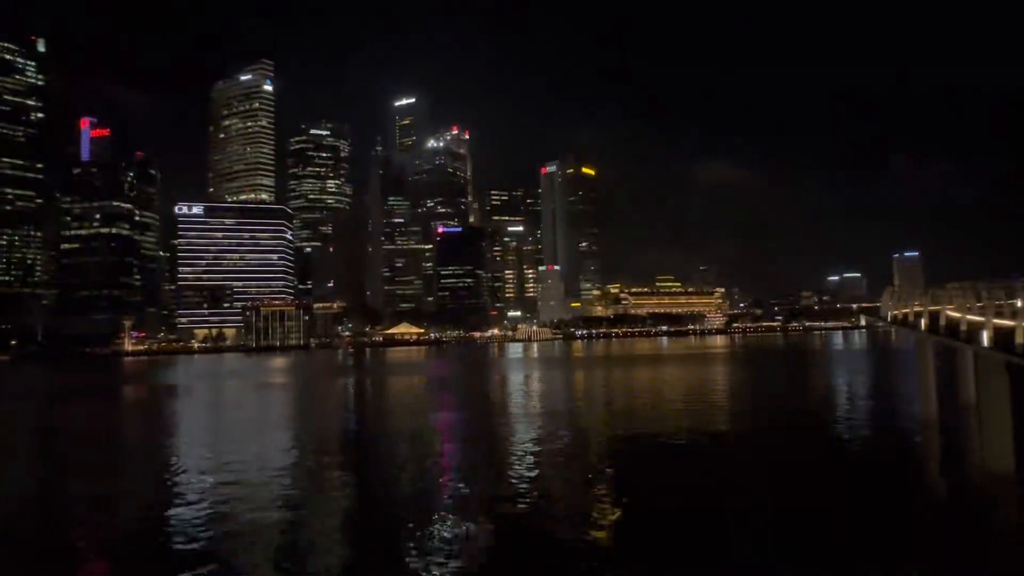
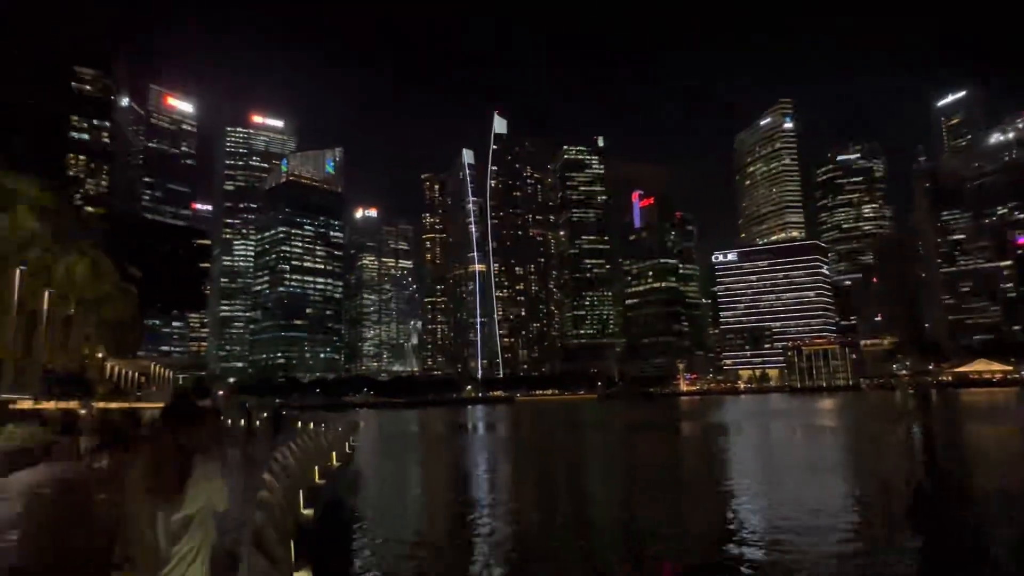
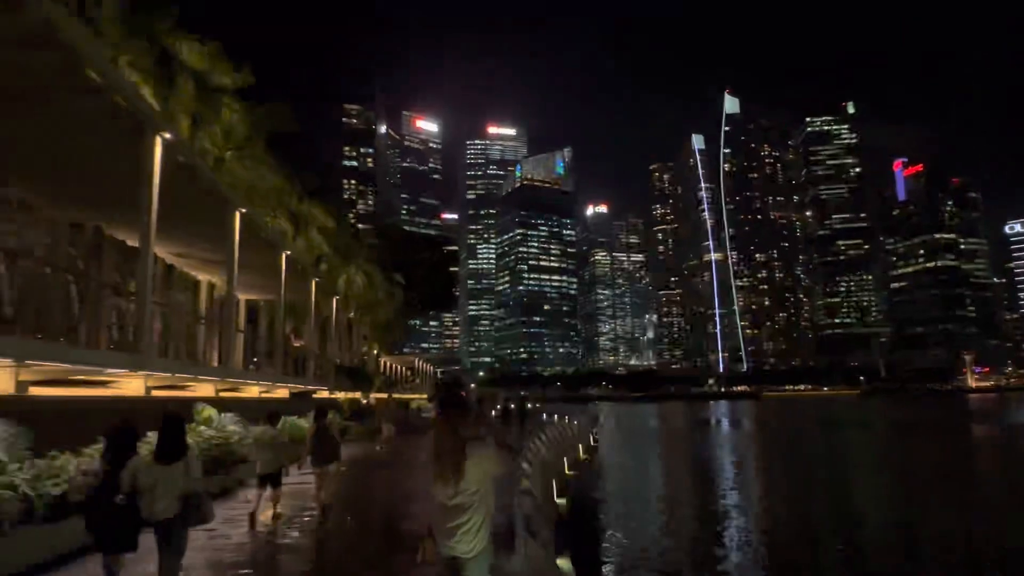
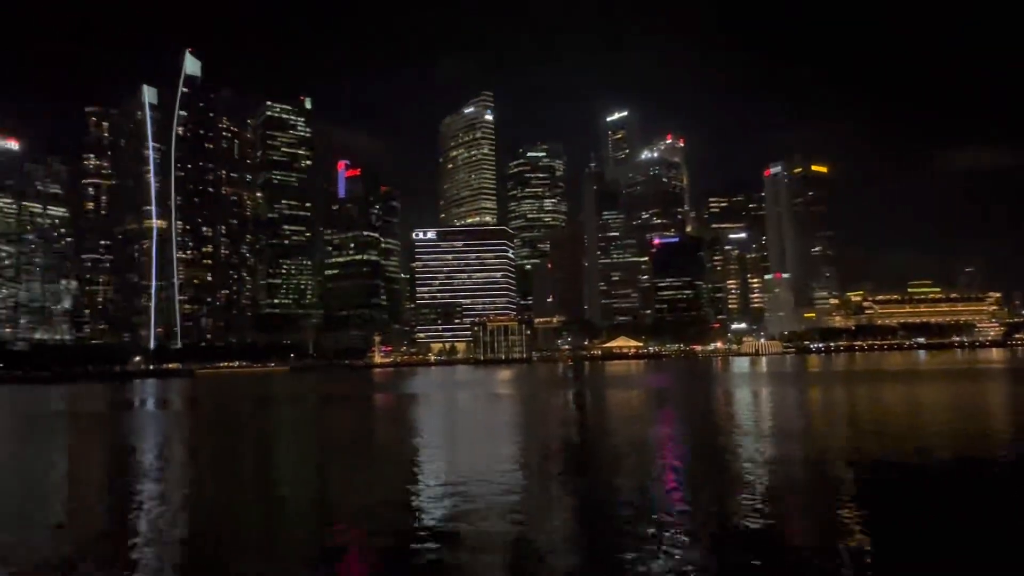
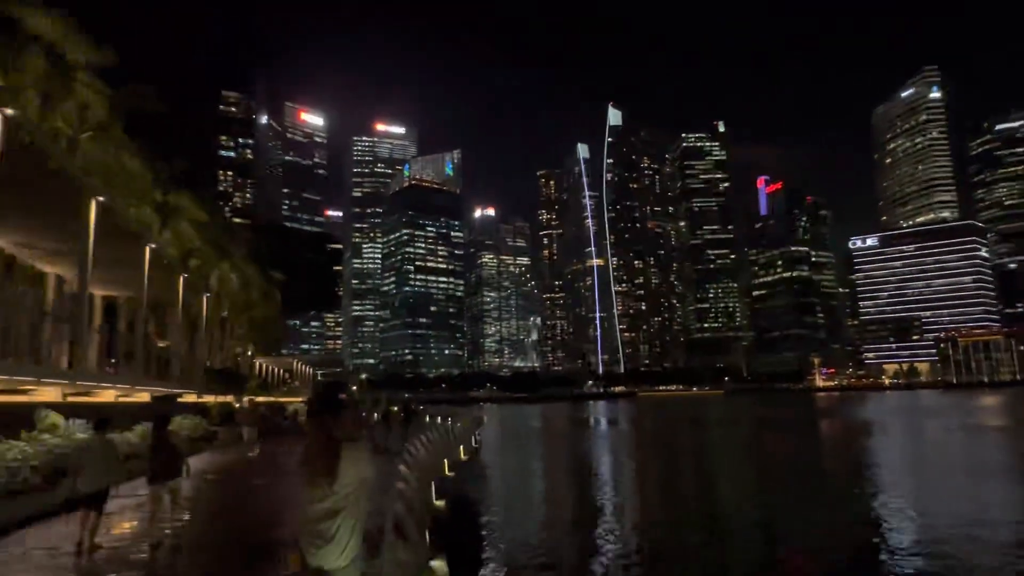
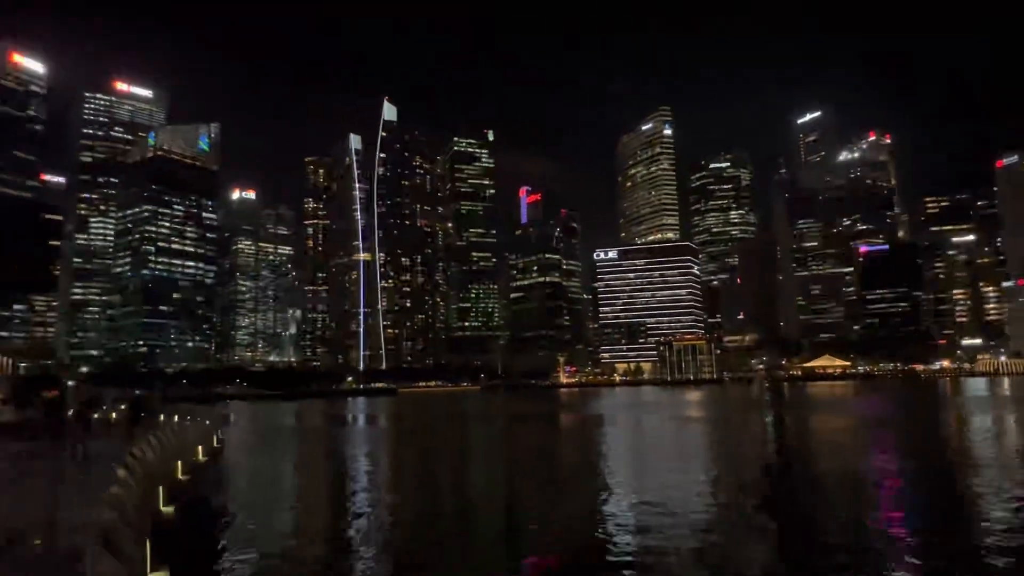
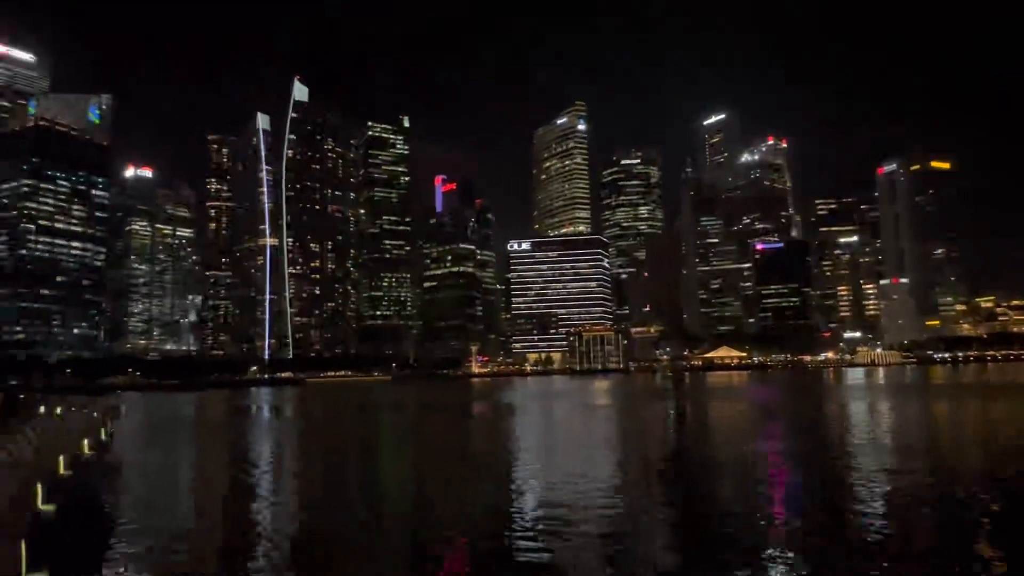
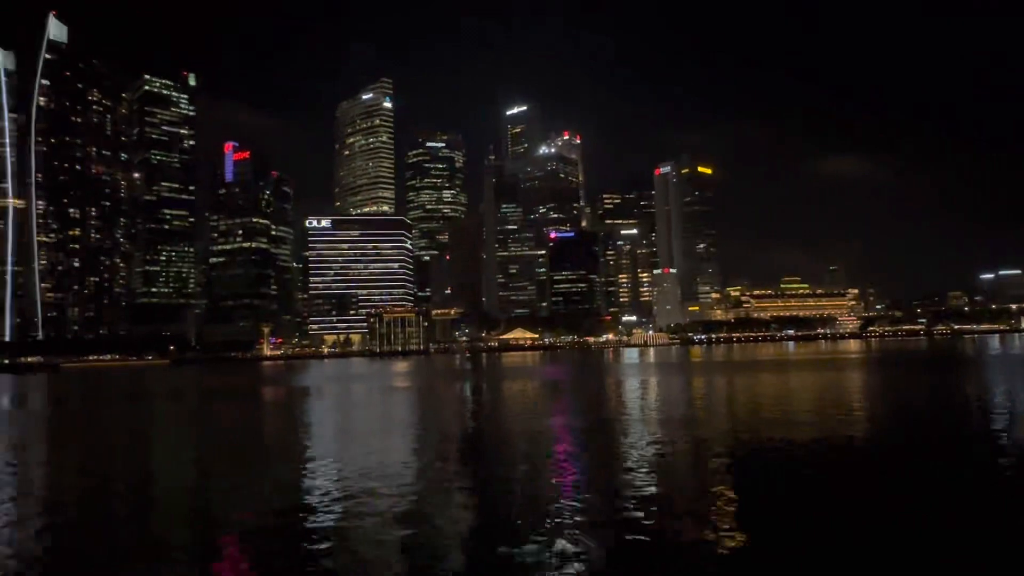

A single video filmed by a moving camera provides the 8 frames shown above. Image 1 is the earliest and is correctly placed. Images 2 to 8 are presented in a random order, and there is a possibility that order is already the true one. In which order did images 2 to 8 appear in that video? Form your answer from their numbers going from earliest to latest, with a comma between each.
8, 4, 7, 6, 2, 5, 3
